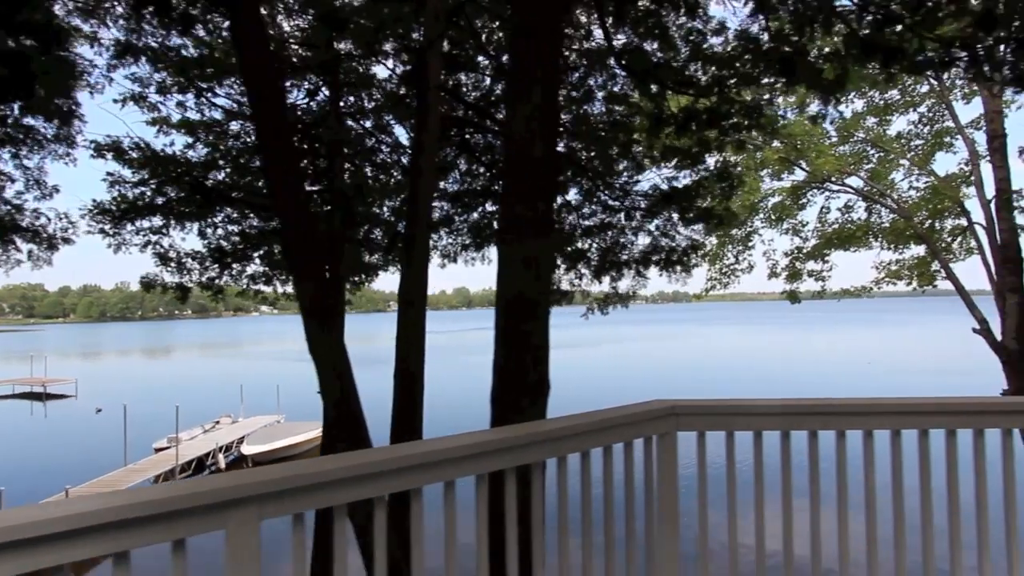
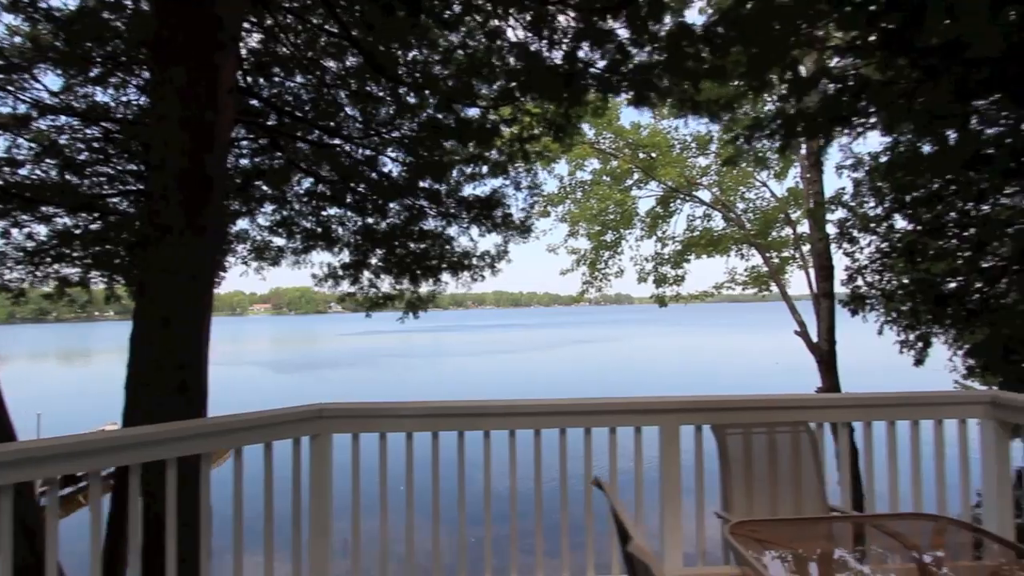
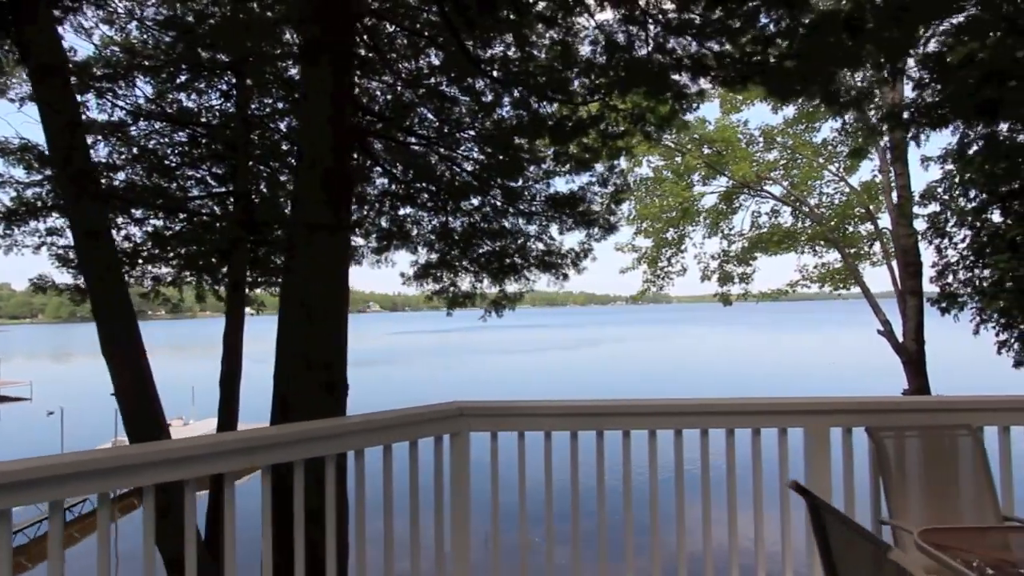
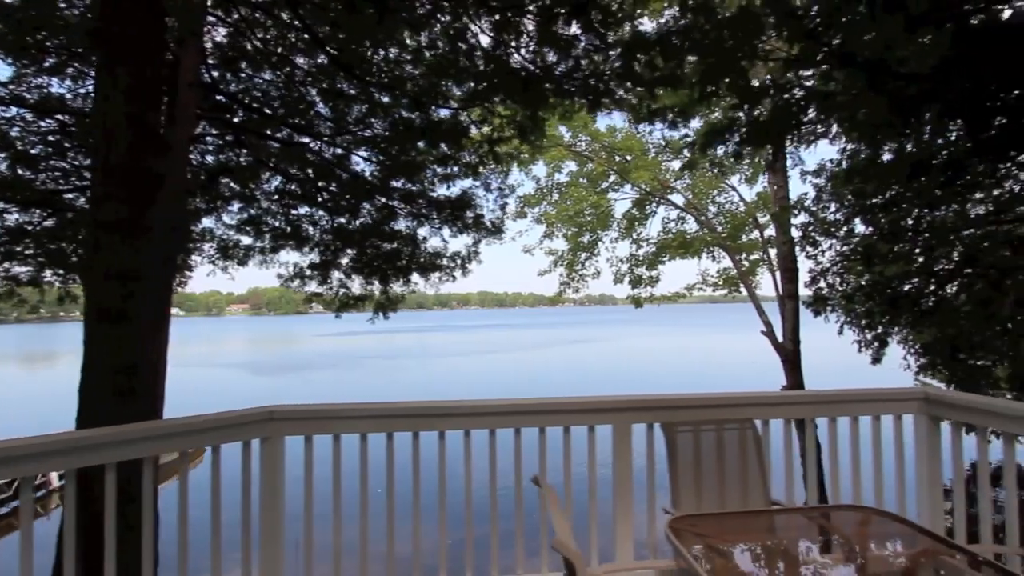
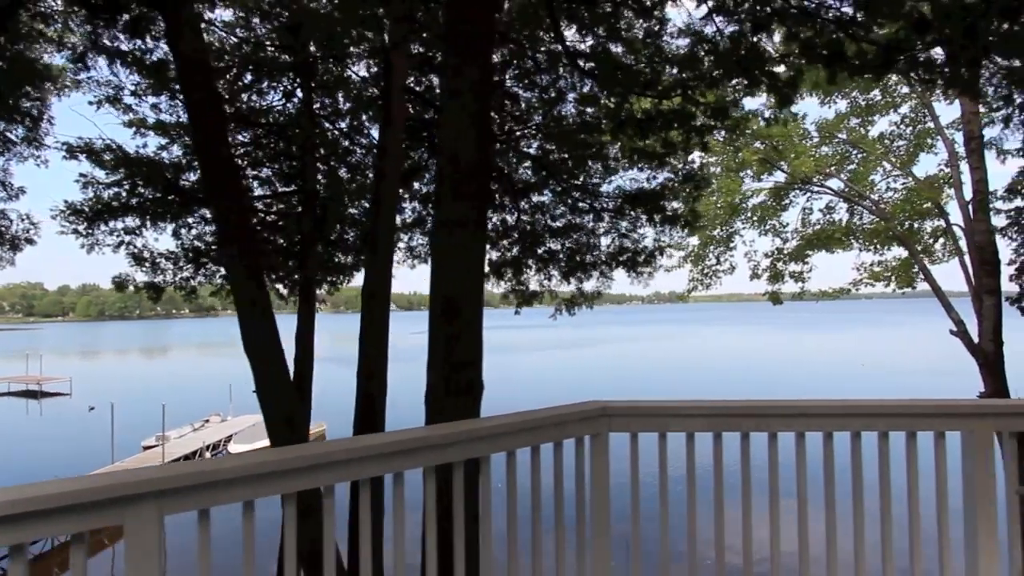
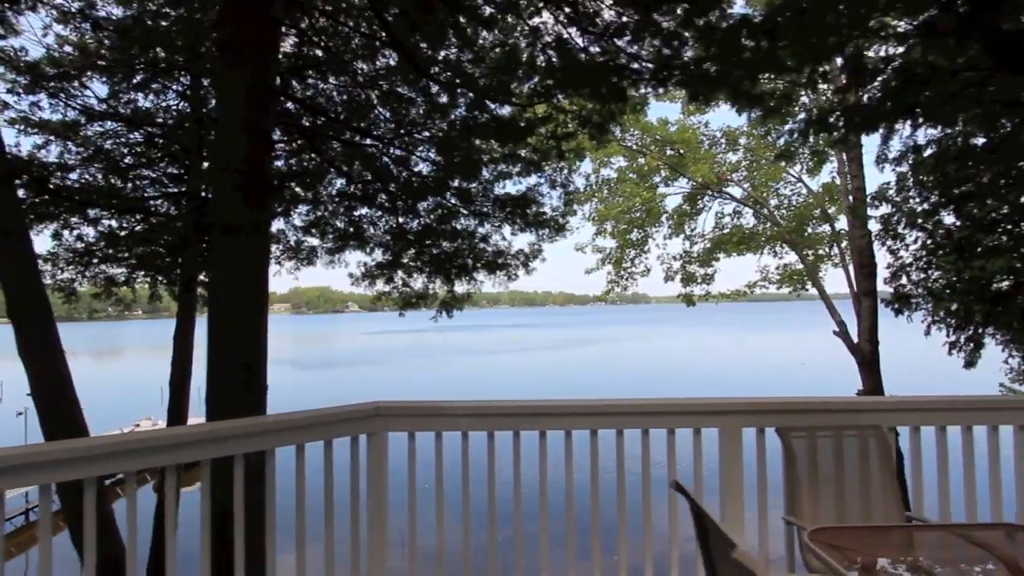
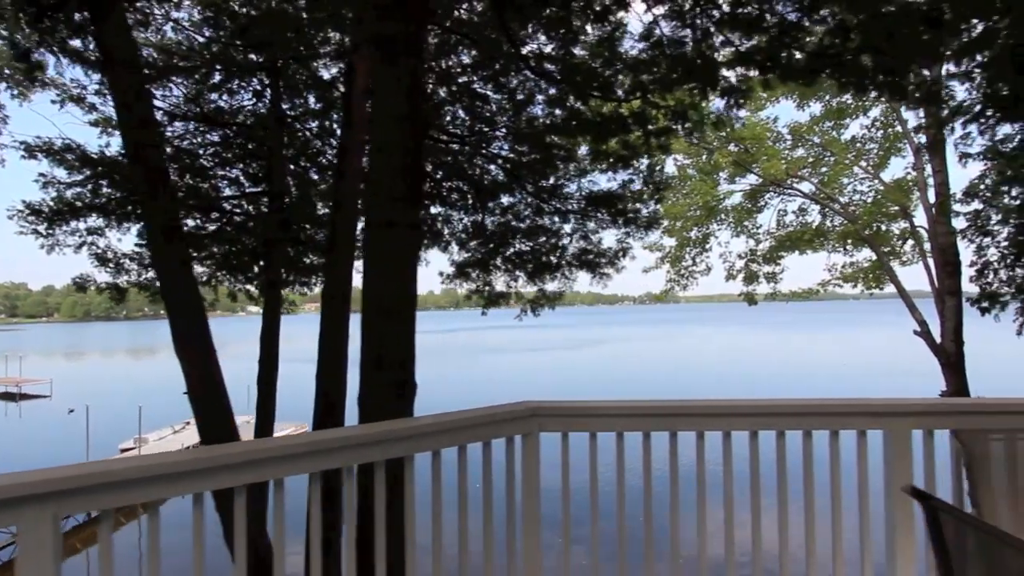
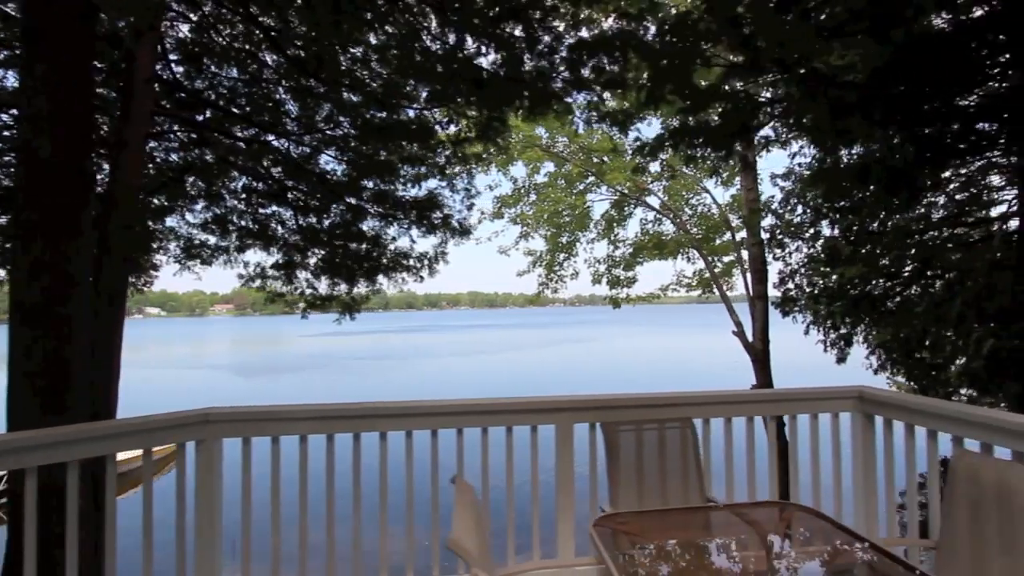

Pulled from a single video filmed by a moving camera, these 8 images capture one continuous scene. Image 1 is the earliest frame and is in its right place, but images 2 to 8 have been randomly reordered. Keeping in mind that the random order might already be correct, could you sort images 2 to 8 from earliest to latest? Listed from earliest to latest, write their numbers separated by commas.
5, 7, 3, 6, 2, 4, 8
